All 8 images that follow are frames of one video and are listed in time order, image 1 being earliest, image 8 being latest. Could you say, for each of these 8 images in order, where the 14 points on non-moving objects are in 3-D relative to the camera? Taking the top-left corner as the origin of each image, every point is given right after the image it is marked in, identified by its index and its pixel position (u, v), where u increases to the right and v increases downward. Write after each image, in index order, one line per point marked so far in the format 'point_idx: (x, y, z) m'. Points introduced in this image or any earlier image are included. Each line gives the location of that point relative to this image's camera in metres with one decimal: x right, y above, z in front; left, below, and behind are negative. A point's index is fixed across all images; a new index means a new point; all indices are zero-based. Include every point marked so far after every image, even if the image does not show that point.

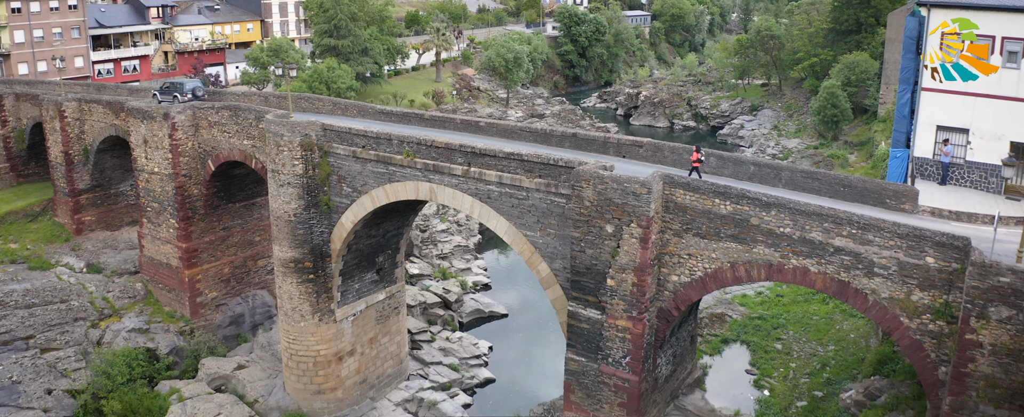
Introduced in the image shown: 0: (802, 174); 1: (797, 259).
0: (+5.6, +0.7, +14.2) m
1: (+4.7, -0.8, +12.2) m
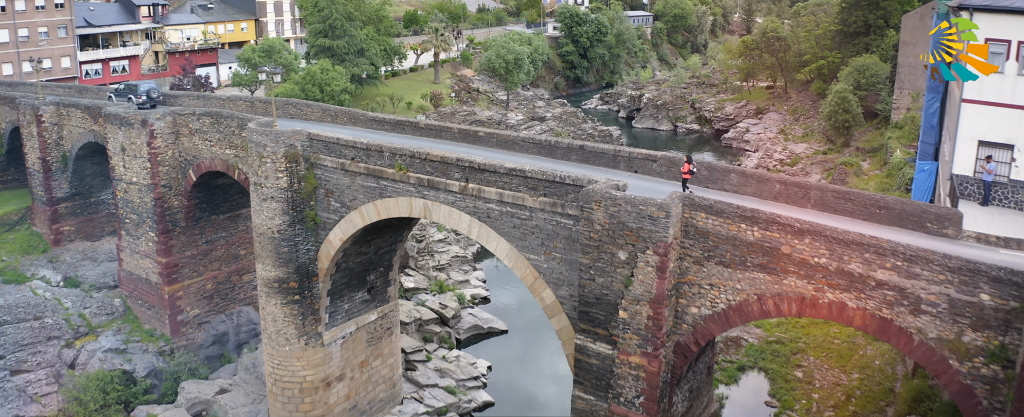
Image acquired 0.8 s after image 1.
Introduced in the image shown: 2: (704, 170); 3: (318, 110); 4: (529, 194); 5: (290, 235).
0: (+5.6, +0.3, +12.9) m
1: (+4.7, -1.2, +10.9) m
2: (+3.7, +0.7, +14.0) m
3: (-5.2, +2.6, +19.8) m
4: (+0.3, +0.3, +13.2) m
5: (-5.1, -0.6, +16.8) m
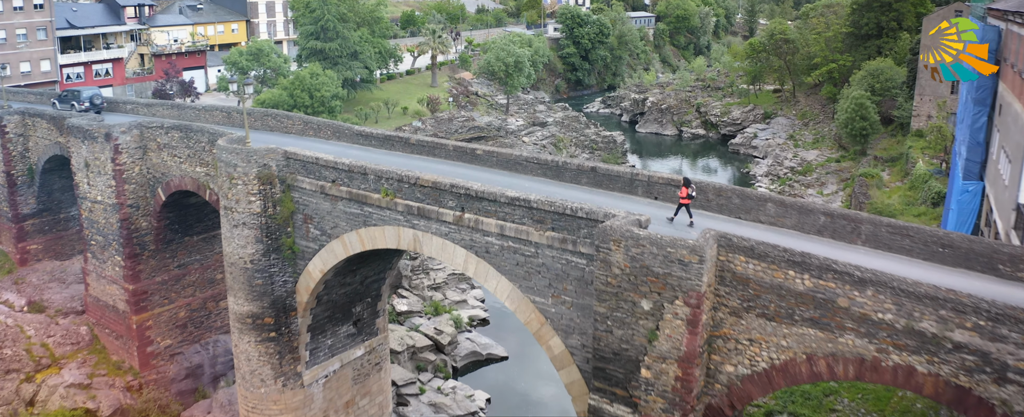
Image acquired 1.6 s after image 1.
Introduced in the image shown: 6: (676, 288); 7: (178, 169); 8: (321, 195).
0: (+5.6, -0.3, +11.1) m
1: (+4.8, -1.8, +9.1) m
2: (+3.7, +0.2, +12.2) m
3: (-5.2, +2.1, +18.0) m
4: (+0.4, -0.3, +11.4) m
5: (-5.0, -1.2, +14.9) m
6: (+2.1, -1.0, +9.6) m
7: (-7.9, +0.9, +17.4) m
8: (-3.7, +0.3, +14.2) m
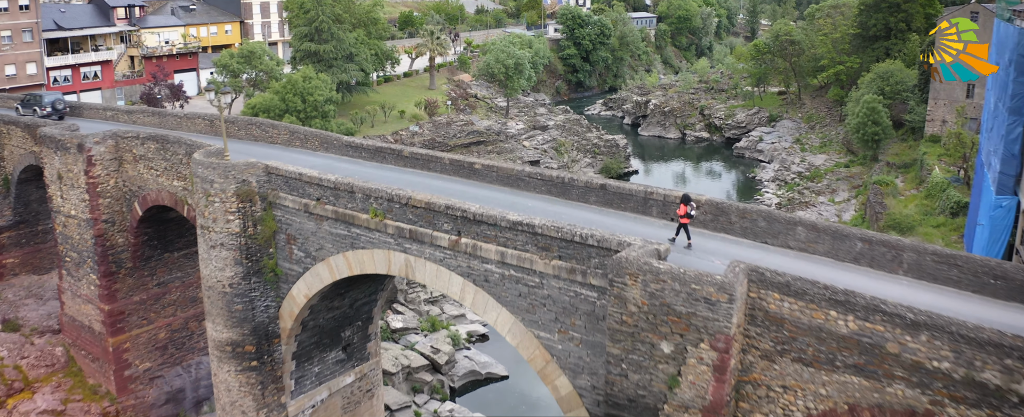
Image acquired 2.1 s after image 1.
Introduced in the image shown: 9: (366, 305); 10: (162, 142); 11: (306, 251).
0: (+5.7, -0.6, +9.9) m
1: (+4.8, -2.1, +7.9) m
2: (+3.8, -0.2, +11.0) m
3: (-5.2, +1.7, +16.8) m
4: (+0.4, -0.6, +10.2) m
5: (-5.0, -1.5, +13.8) m
6: (+2.2, -1.4, +8.5) m
7: (-7.9, +0.6, +16.2) m
8: (-3.7, -0.1, +13.0) m
9: (-3.1, -2.0, +15.5) m
10: (-7.5, +1.4, +15.7) m
11: (-3.7, -0.8, +13.2) m
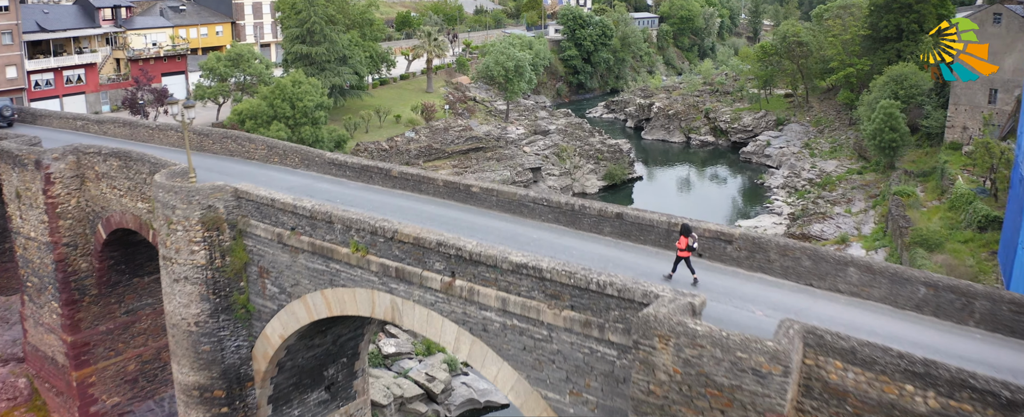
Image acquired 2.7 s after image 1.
0: (+5.7, -1.1, +8.4) m
1: (+4.8, -2.6, +6.3) m
2: (+3.8, -0.6, +9.5) m
3: (-5.1, +1.3, +15.2) m
4: (+0.4, -1.1, +8.6) m
5: (-5.0, -2.0, +12.2) m
6: (+2.2, -1.9, +6.9) m
7: (-7.8, +0.1, +14.7) m
8: (-3.6, -0.6, +11.4) m
9: (-3.0, -2.5, +13.9) m
10: (-7.4, +1.0, +14.2) m
11: (-3.7, -1.2, +11.7) m
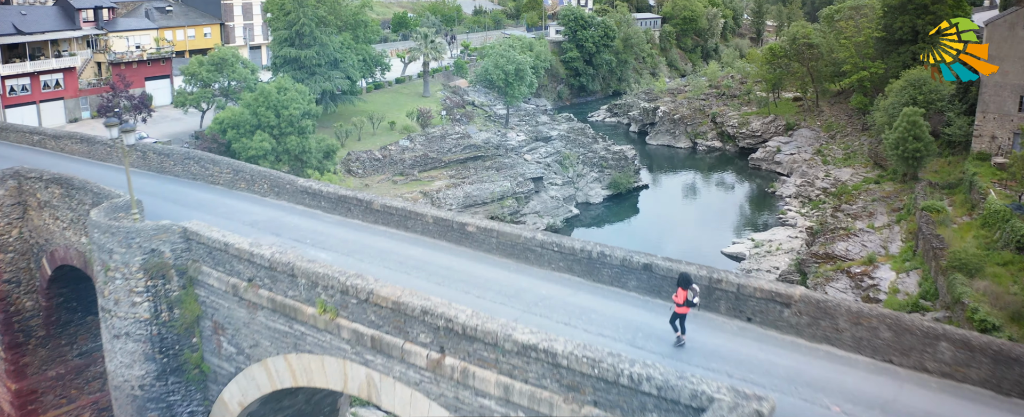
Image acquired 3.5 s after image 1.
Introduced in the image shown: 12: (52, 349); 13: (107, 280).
0: (+5.8, -1.7, +6.5) m
1: (+4.9, -3.2, +4.4) m
2: (+3.8, -1.2, +7.5) m
3: (-5.1, +0.7, +13.3) m
4: (+0.5, -1.7, +6.7) m
5: (-4.9, -2.6, +10.3) m
6: (+2.3, -2.5, +5.0) m
7: (-7.8, -0.5, +12.8) m
8: (-3.6, -1.2, +9.5) m
9: (-3.0, -3.1, +12.0) m
10: (-7.4, +0.4, +12.2) m
11: (-3.6, -1.8, +9.7) m
12: (-9.2, -2.8, +14.7) m
13: (-5.5, -1.0, +10.0) m
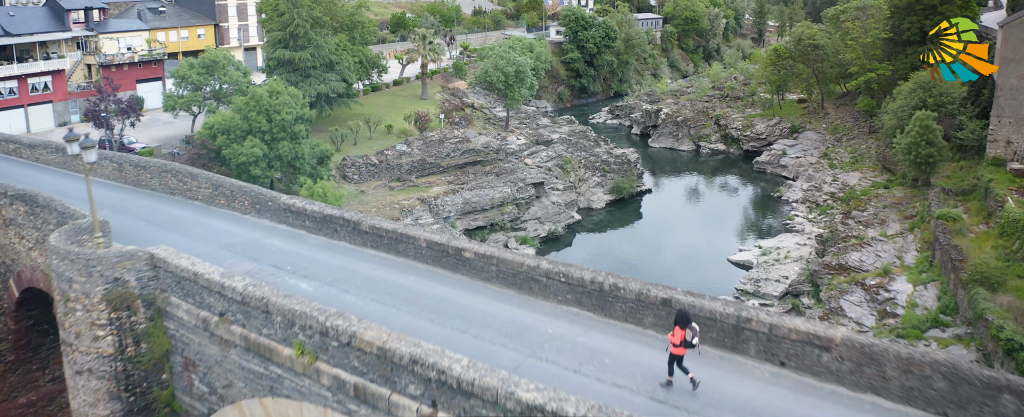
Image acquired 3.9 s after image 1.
0: (+5.8, -2.0, +5.5) m
1: (+4.9, -3.5, +3.5) m
2: (+3.9, -1.5, +6.6) m
3: (-5.1, +0.4, +12.4) m
4: (+0.5, -2.0, +5.8) m
5: (-4.9, -2.9, +9.3) m
6: (+2.3, -2.8, +4.1) m
7: (-7.8, -0.8, +11.8) m
8: (-3.6, -1.5, +8.6) m
9: (-3.0, -3.4, +11.1) m
10: (-7.4, +0.1, +11.3) m
11: (-3.6, -2.1, +8.8) m
12: (-9.2, -3.1, +13.8) m
13: (-5.5, -1.3, +9.1) m
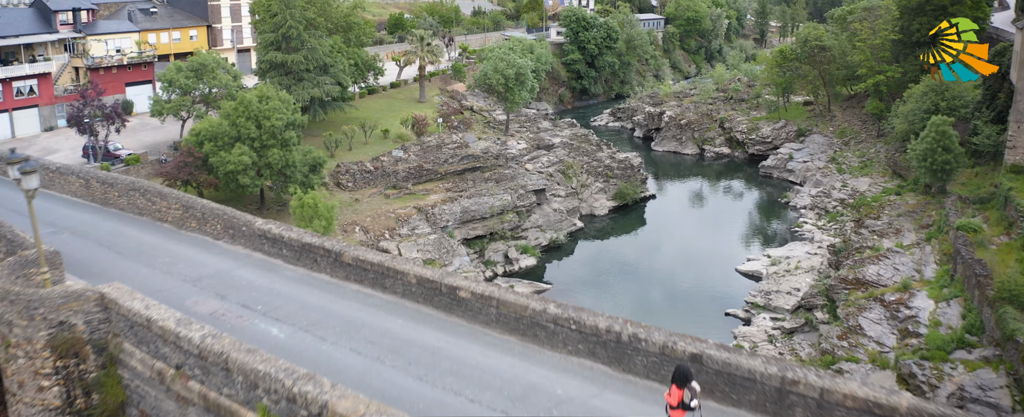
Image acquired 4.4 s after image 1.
0: (+5.8, -2.3, +4.4) m
1: (+4.9, -3.9, +2.4) m
2: (+3.9, -1.9, +5.5) m
3: (-5.1, 0.0, +11.2) m
4: (+0.5, -2.3, +4.6) m
5: (-4.9, -3.2, +8.2) m
6: (+2.3, -3.1, +2.9) m
7: (-7.8, -1.1, +10.7) m
8: (-3.5, -1.8, +7.5) m
9: (-3.0, -3.7, +9.9) m
10: (-7.4, -0.3, +10.2) m
11: (-3.6, -2.5, +7.7) m
12: (-9.1, -3.4, +12.6) m
13: (-5.5, -1.6, +8.0) m
